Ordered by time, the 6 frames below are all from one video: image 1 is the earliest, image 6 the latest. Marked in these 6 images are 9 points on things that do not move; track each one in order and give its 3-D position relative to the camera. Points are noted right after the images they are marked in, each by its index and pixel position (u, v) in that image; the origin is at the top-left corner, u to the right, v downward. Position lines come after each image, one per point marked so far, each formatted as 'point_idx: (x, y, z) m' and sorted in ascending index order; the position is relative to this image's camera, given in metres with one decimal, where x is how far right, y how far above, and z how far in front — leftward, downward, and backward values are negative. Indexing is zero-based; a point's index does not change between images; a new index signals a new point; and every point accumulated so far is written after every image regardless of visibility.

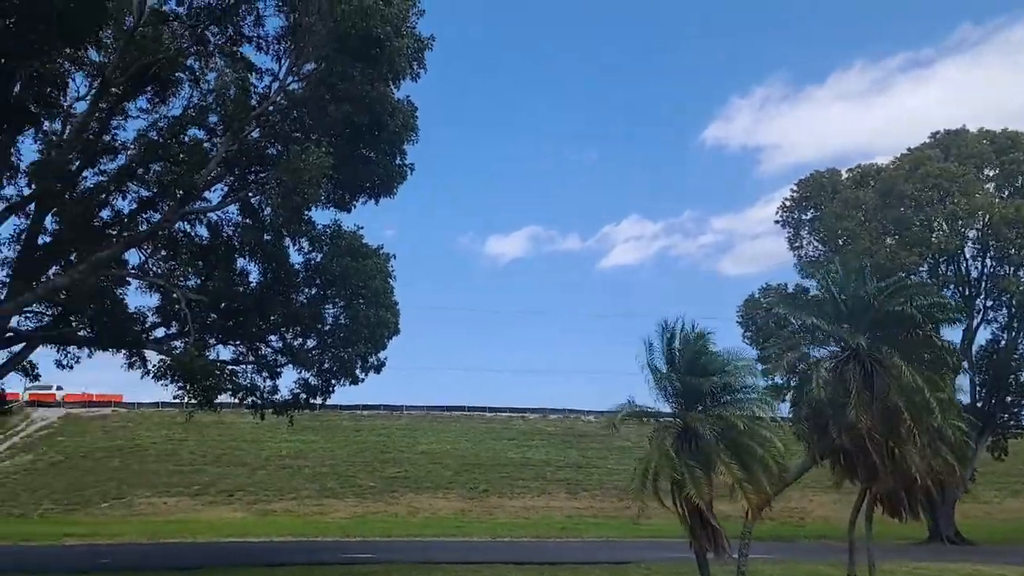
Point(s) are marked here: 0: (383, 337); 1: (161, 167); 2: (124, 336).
0: (-2.2, -0.8, +16.0) m
1: (-5.9, +2.1, +15.2) m
2: (-6.5, -0.8, +15.3) m
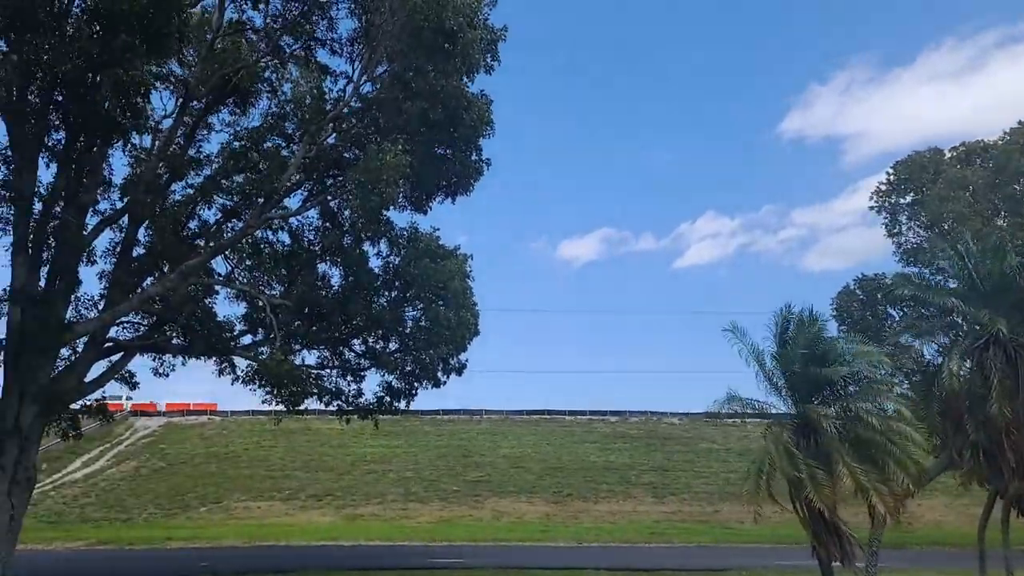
0: (-0.8, -0.9, +15.9) m
1: (-4.6, +1.9, +15.4) m
2: (-5.1, -1.0, +15.6) m
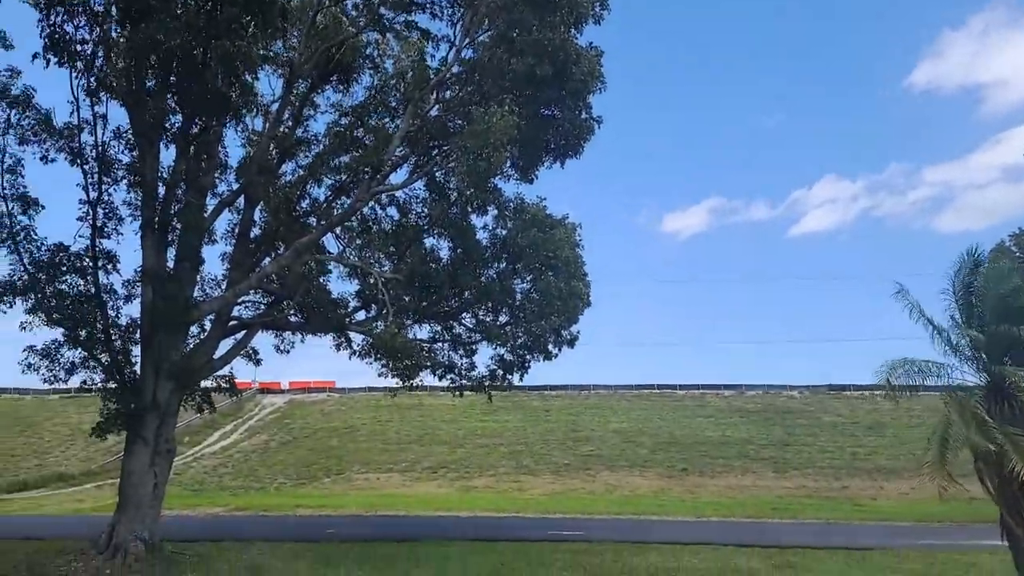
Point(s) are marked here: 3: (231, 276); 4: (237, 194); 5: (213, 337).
0: (+1.1, -0.3, +15.7) m
1: (-2.8, +2.3, +15.6) m
2: (-3.2, -0.5, +15.9) m
3: (-4.9, +0.2, +15.5) m
4: (-4.8, +1.7, +15.6) m
5: (-5.1, -0.8, +15.2) m
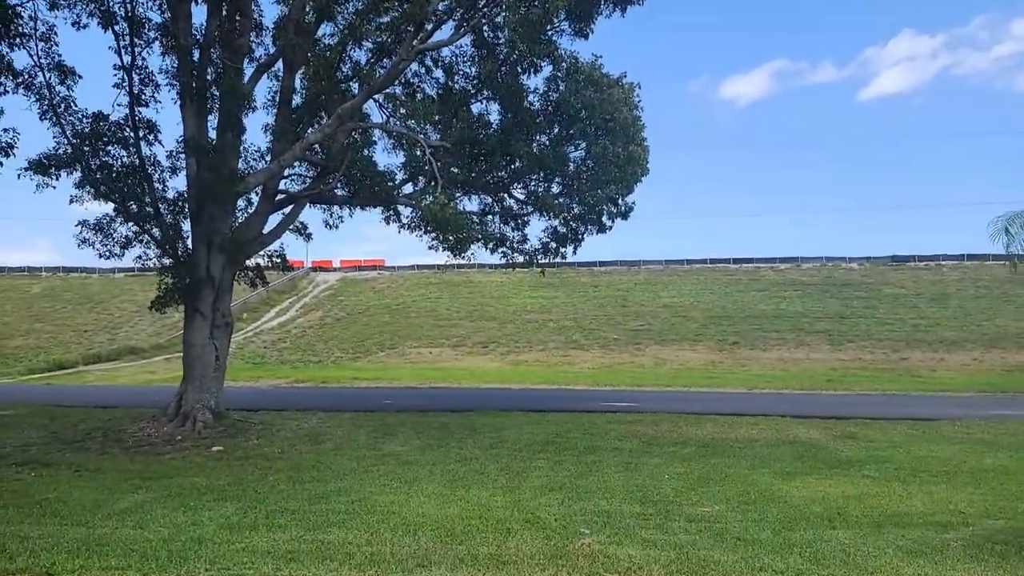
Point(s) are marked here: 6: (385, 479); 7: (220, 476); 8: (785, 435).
0: (+2.0, +1.9, +15.1) m
1: (-1.9, +4.5, +14.8) m
2: (-2.3, +1.7, +15.5) m
3: (-4.0, +2.4, +15.2) m
4: (-3.9, +3.8, +15.0) m
5: (-4.2, +1.3, +15.0) m
6: (-1.5, -2.2, +10.4) m
7: (-3.5, -2.2, +10.6) m
8: (+4.5, -2.5, +15.2) m
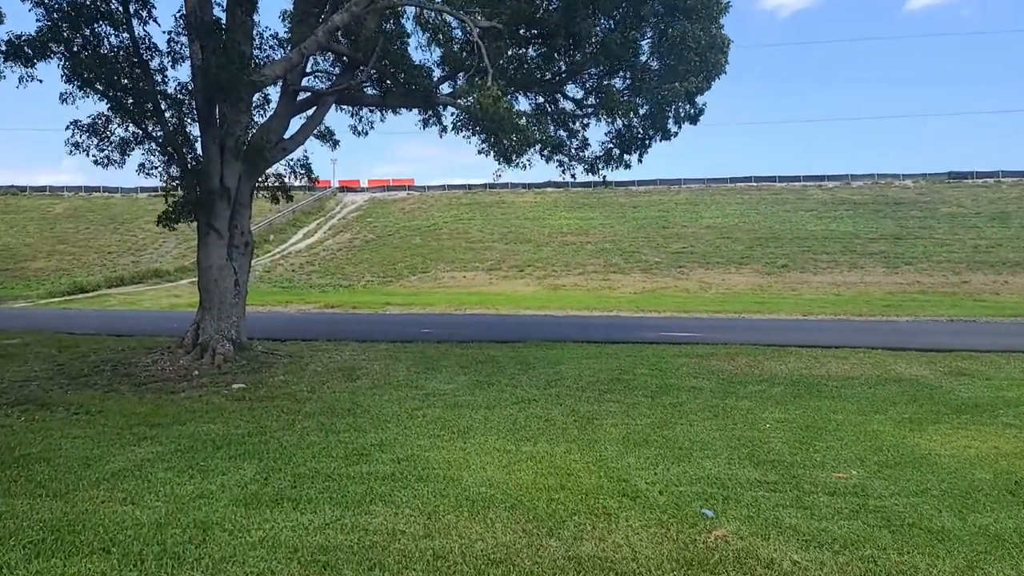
0: (+2.9, +3.1, +12.8) m
1: (-1.1, +5.7, +12.5) m
2: (-1.4, +3.0, +13.5) m
3: (-3.1, +3.6, +13.1) m
4: (-3.1, +5.0, +12.8) m
5: (-3.3, +2.5, +13.0) m
6: (-0.8, -1.4, +8.7) m
7: (-2.8, -1.4, +8.9) m
8: (+5.4, -1.2, +13.3) m
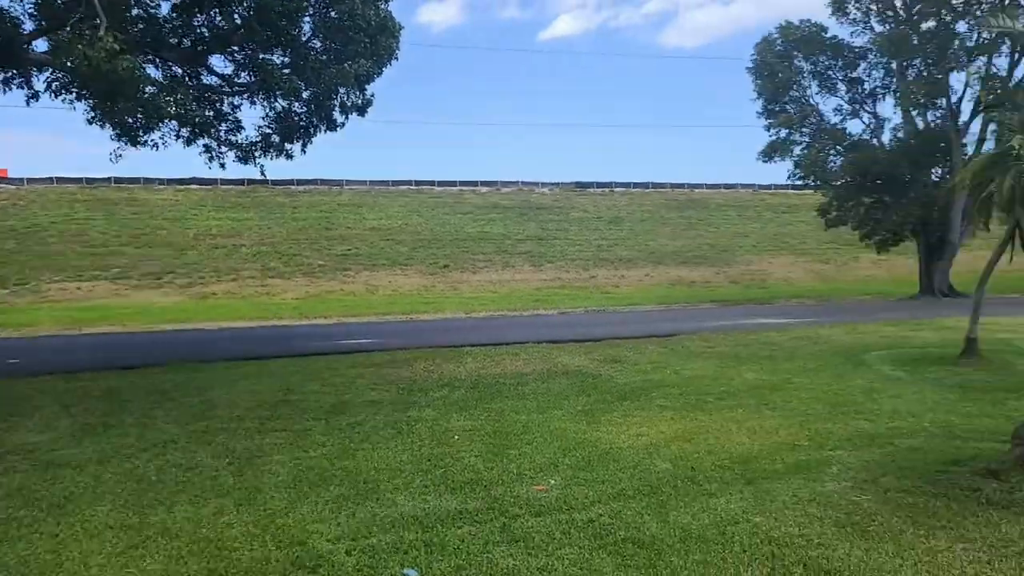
0: (-1.7, +3.1, +11.7) m
1: (-5.3, +5.5, +10.0) m
2: (-5.9, +2.8, +10.8) m
3: (-7.4, +3.4, +9.8) m
4: (-7.3, +4.8, +9.6) m
5: (-7.5, +2.3, +9.7) m
6: (-3.5, -1.5, +6.6) m
7: (-5.4, -1.6, +6.1) m
8: (+0.7, -1.2, +13.1) m
